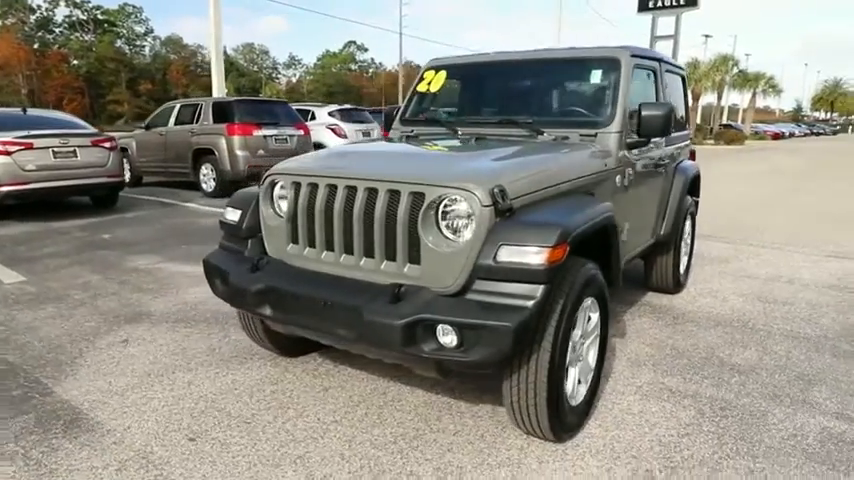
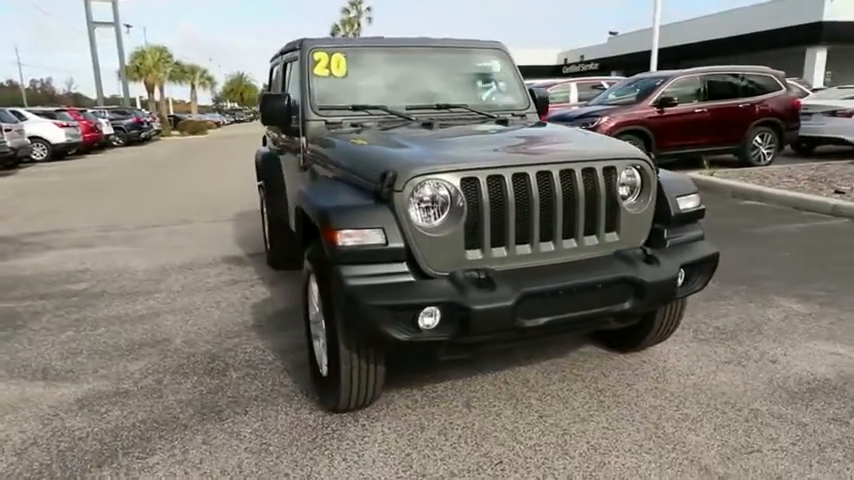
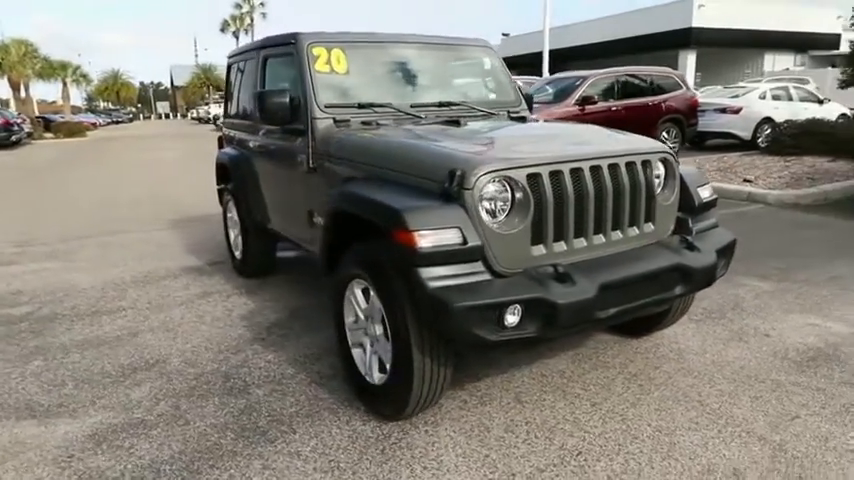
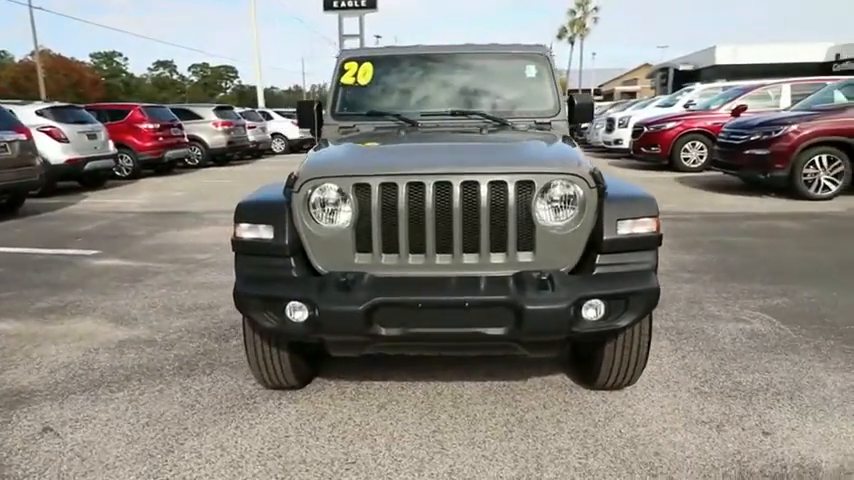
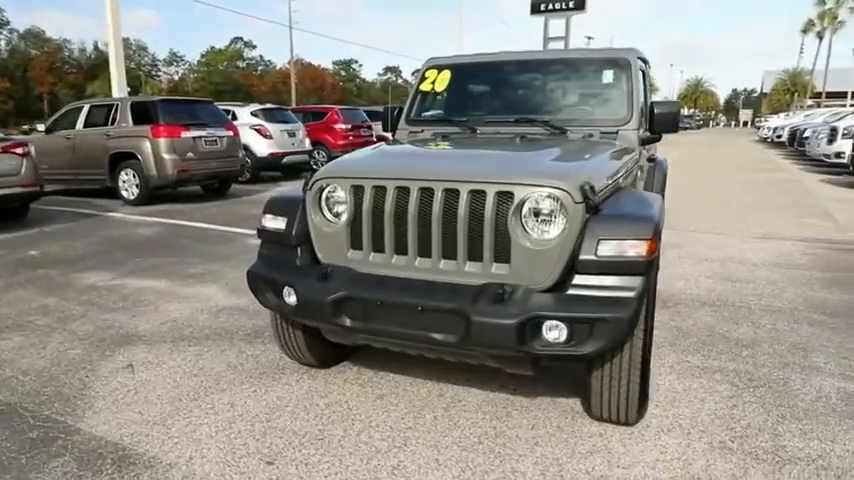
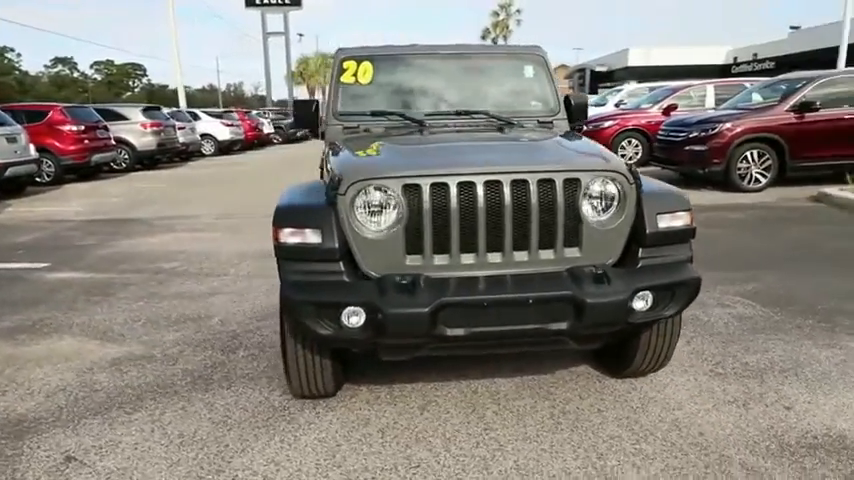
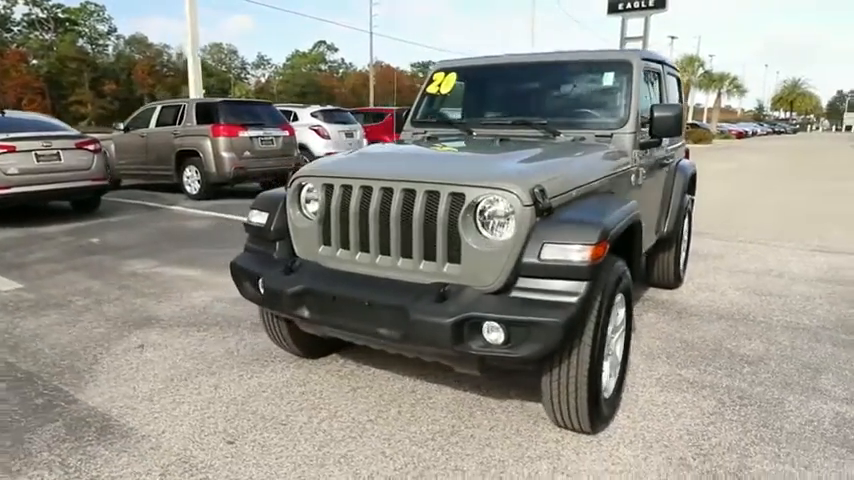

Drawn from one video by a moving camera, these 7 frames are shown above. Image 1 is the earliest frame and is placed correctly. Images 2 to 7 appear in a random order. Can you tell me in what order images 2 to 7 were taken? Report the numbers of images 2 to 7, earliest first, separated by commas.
7, 5, 4, 6, 2, 3
